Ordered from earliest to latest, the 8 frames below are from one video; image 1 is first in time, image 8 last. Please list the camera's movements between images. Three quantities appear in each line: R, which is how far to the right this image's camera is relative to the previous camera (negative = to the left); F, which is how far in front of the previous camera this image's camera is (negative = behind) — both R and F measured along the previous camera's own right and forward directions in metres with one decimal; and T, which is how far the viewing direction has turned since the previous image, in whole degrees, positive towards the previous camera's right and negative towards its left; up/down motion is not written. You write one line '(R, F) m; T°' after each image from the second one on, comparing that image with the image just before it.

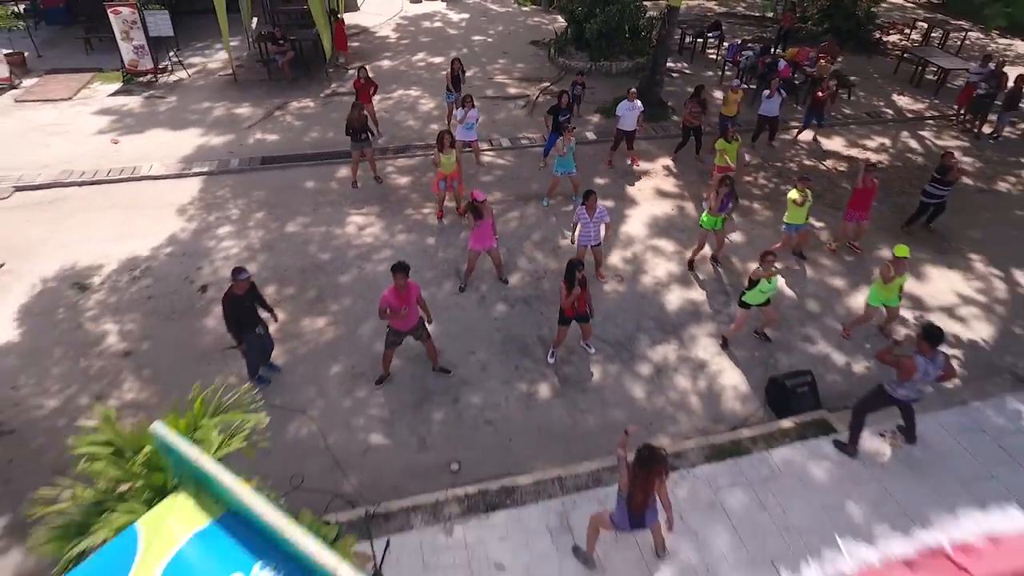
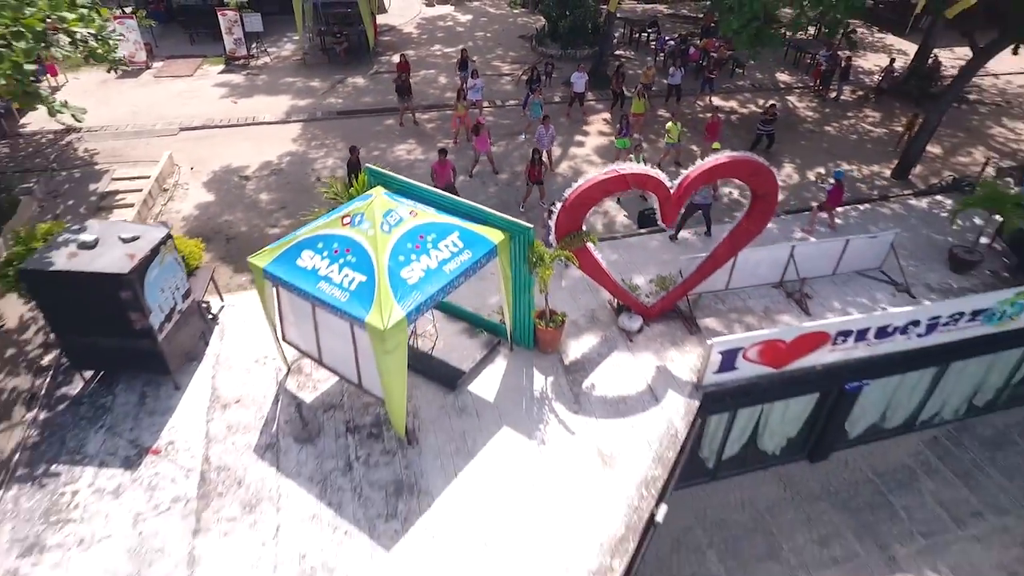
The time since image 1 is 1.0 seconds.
(+0.3, -6.2) m; 0°
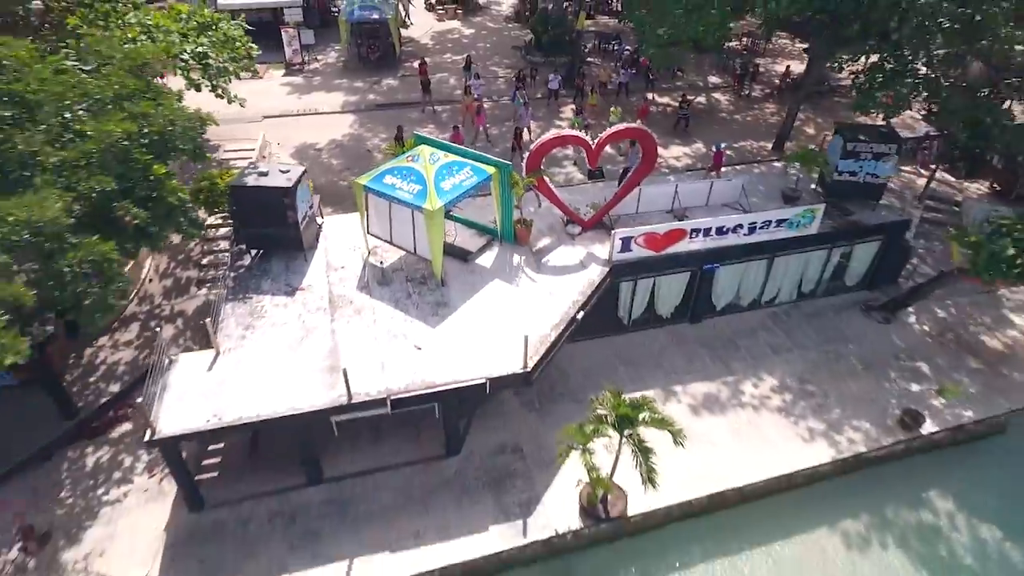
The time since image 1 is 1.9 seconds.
(+0.3, -6.7) m; 0°
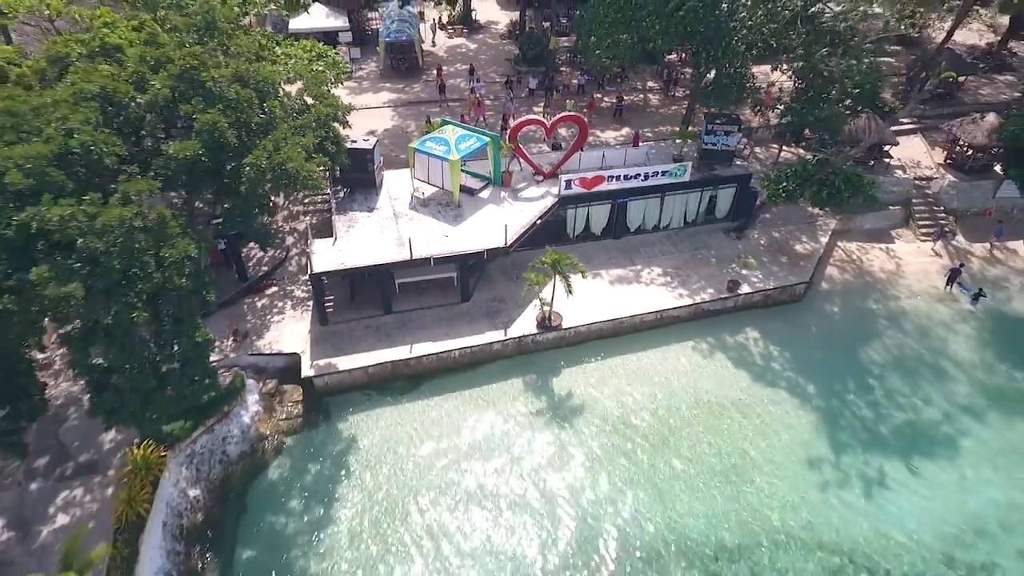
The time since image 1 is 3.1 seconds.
(+0.5, -10.7) m; 0°
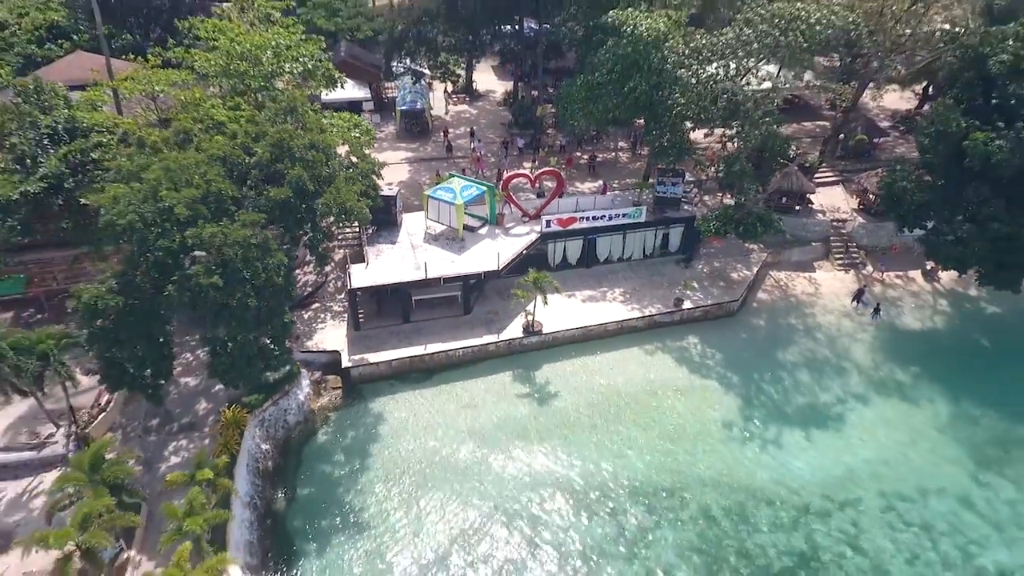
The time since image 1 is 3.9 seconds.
(+0.4, -6.9) m; 0°
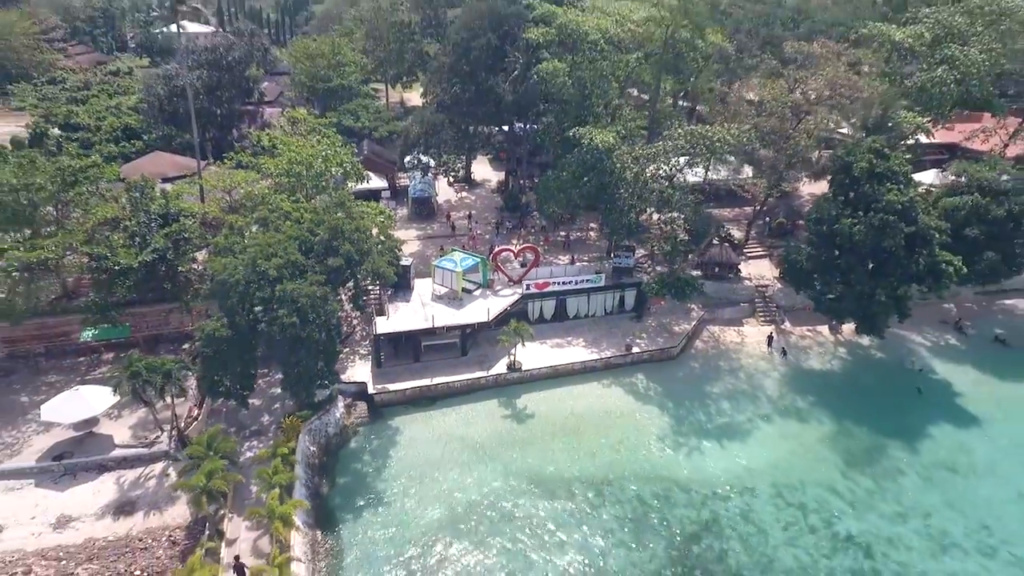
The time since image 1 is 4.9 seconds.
(+0.8, -9.4) m; 0°
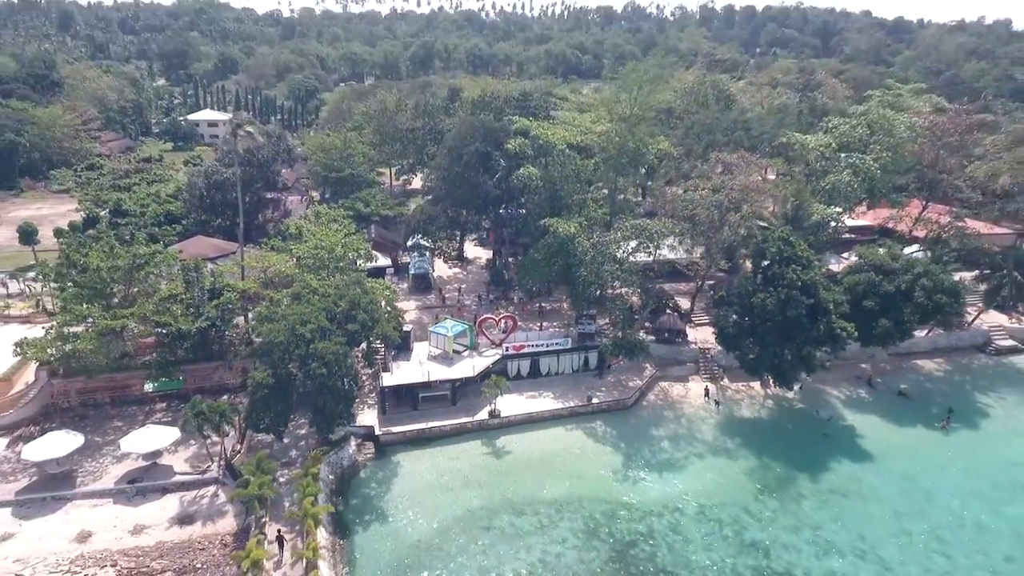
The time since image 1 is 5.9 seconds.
(+1.2, -9.6) m; 0°
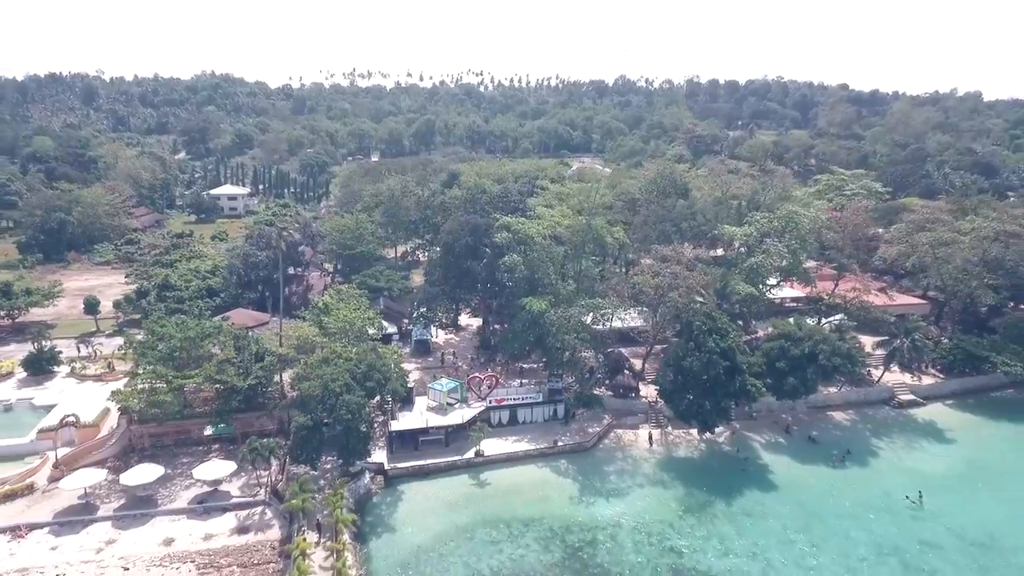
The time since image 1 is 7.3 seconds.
(+1.7, -13.8) m; 0°
